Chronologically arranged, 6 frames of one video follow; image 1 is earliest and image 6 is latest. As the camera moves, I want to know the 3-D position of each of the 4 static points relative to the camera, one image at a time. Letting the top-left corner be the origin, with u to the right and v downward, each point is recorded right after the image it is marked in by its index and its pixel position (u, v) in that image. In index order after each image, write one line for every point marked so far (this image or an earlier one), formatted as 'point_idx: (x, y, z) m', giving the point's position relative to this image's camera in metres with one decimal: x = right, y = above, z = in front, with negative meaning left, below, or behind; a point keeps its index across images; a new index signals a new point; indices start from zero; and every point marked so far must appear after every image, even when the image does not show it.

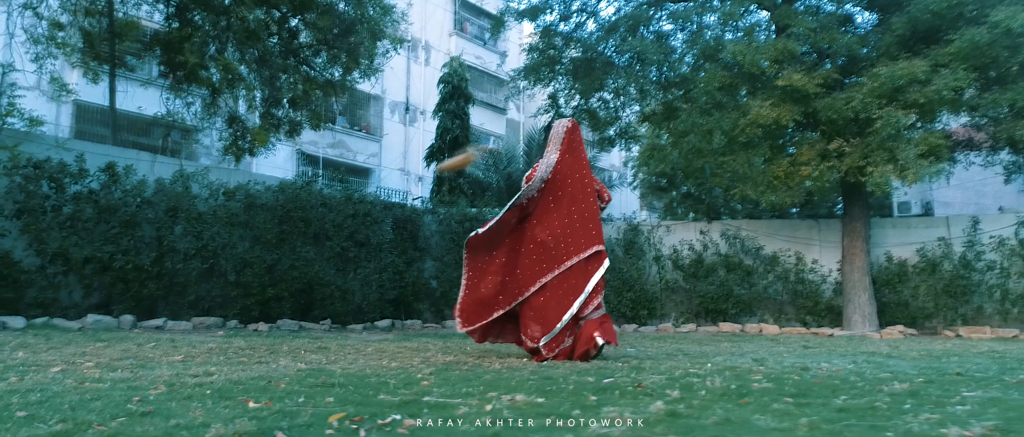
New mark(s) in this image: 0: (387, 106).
0: (-2.6, +2.4, +16.9) m
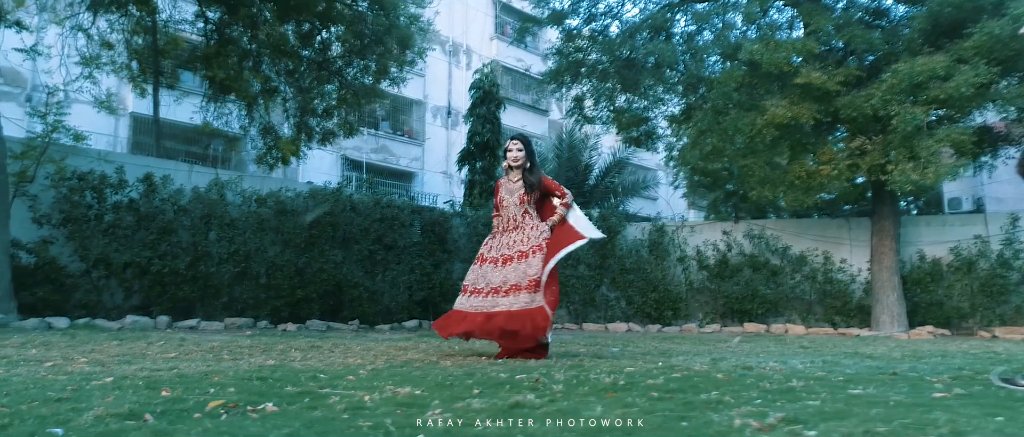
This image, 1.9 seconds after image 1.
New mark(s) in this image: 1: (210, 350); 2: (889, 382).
0: (-1.8, +2.3, +17.3) m
1: (-1.9, -0.8, +4.9) m
2: (+1.5, -0.7, +3.2) m
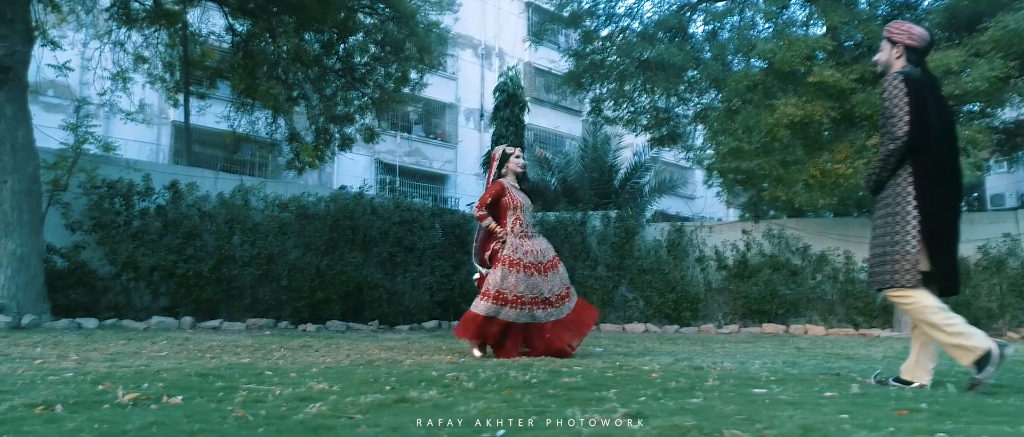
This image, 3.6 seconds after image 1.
0: (-1.1, +2.3, +17.5) m
1: (-2.0, -0.8, +5.2) m
2: (+1.3, -0.7, +3.3) m
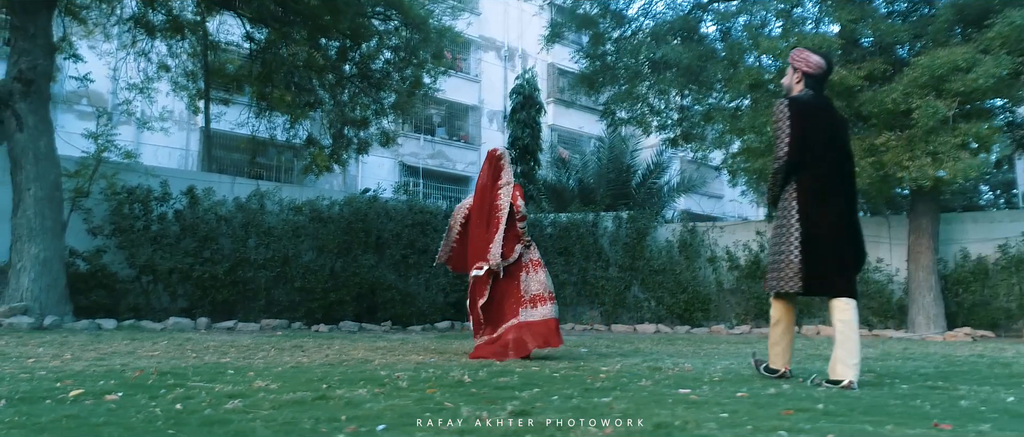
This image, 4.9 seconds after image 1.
0: (-0.6, +2.3, +17.7) m
1: (-2.1, -0.9, +5.4) m
2: (+1.0, -0.7, +3.3) m
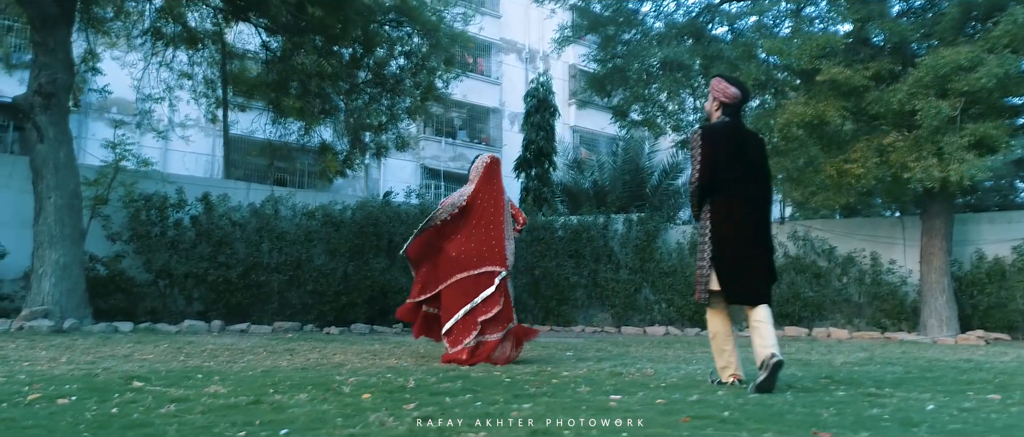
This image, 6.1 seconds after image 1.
0: (-0.1, +2.2, +17.8) m
1: (-2.2, -0.9, +5.6) m
2: (+0.8, -0.7, +3.4) m
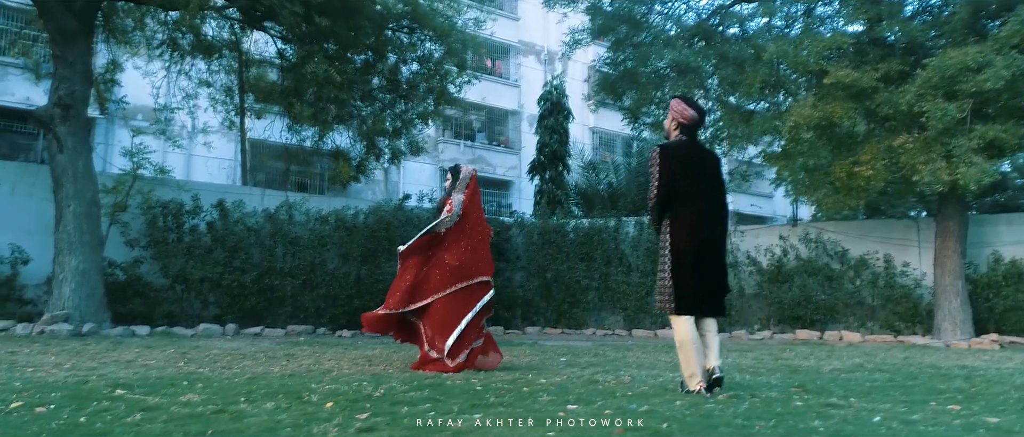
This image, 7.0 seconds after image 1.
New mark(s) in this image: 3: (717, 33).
0: (+0.3, +2.2, +17.9) m
1: (-2.3, -1.0, +5.8) m
2: (+0.7, -0.8, +3.5) m
3: (+2.8, +2.6, +11.0) m
